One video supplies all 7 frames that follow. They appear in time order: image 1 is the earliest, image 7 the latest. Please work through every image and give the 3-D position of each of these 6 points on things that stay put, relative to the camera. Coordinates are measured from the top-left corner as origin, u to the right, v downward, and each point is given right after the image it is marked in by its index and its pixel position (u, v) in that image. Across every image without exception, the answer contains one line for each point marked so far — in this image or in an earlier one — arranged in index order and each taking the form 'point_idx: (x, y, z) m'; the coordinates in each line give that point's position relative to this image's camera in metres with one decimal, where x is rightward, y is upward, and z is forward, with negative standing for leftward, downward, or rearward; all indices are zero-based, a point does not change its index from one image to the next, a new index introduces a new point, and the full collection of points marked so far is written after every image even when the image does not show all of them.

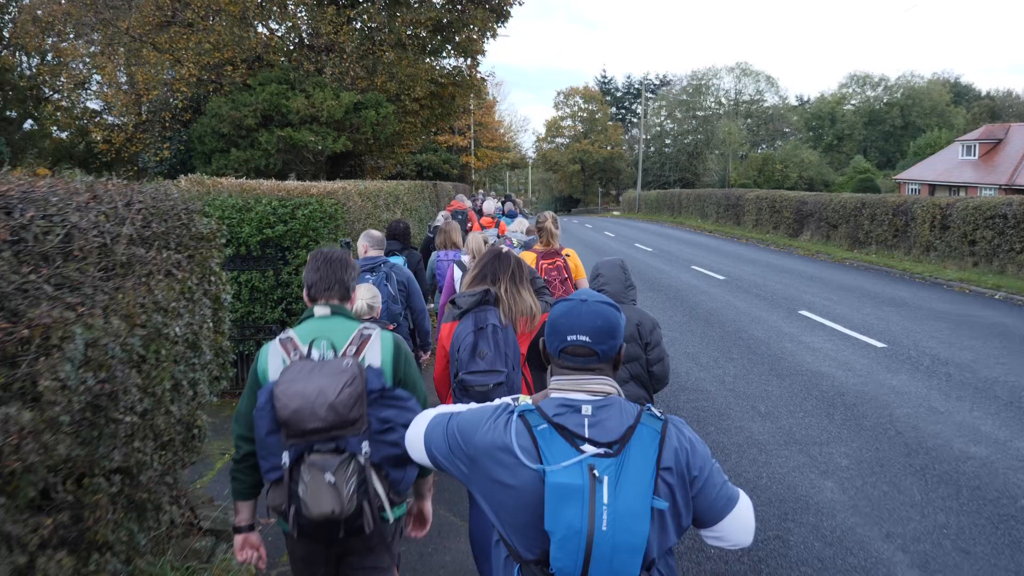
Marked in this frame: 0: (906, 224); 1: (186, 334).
0: (+9.8, +1.6, +19.7) m
1: (-1.4, -0.2, +3.4) m
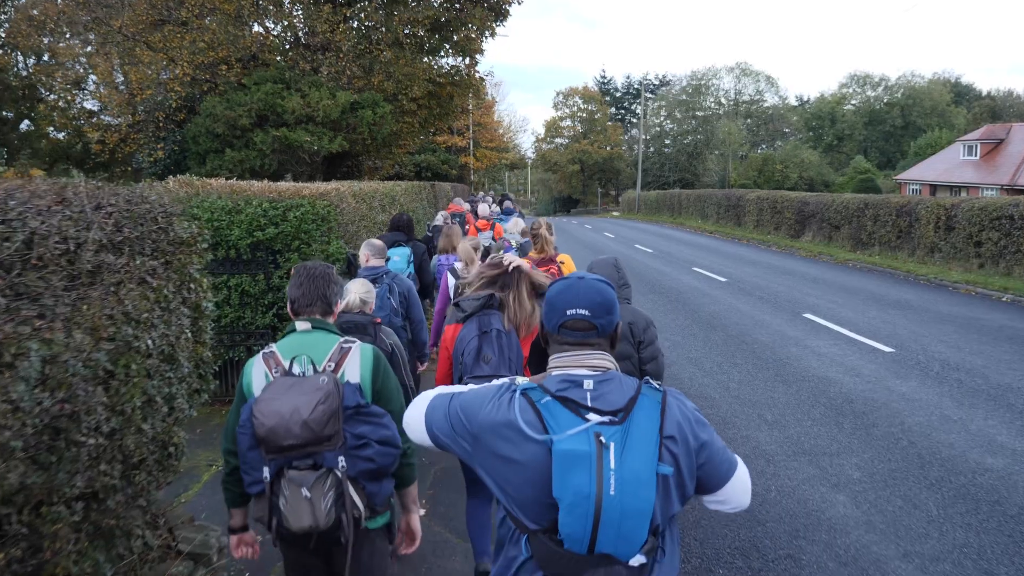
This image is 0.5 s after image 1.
0: (+9.8, +1.6, +19.5) m
1: (-1.4, -0.2, +3.2) m
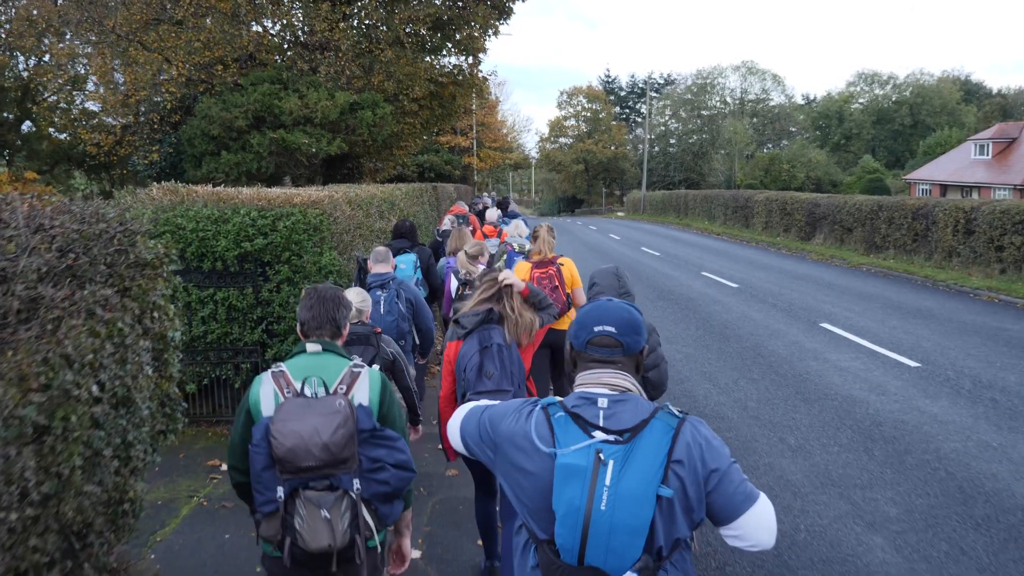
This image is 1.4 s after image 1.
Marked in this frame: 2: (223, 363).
0: (+9.9, +1.5, +19.0) m
1: (-1.4, -0.3, +2.8) m
2: (-2.4, -0.6, +6.5) m
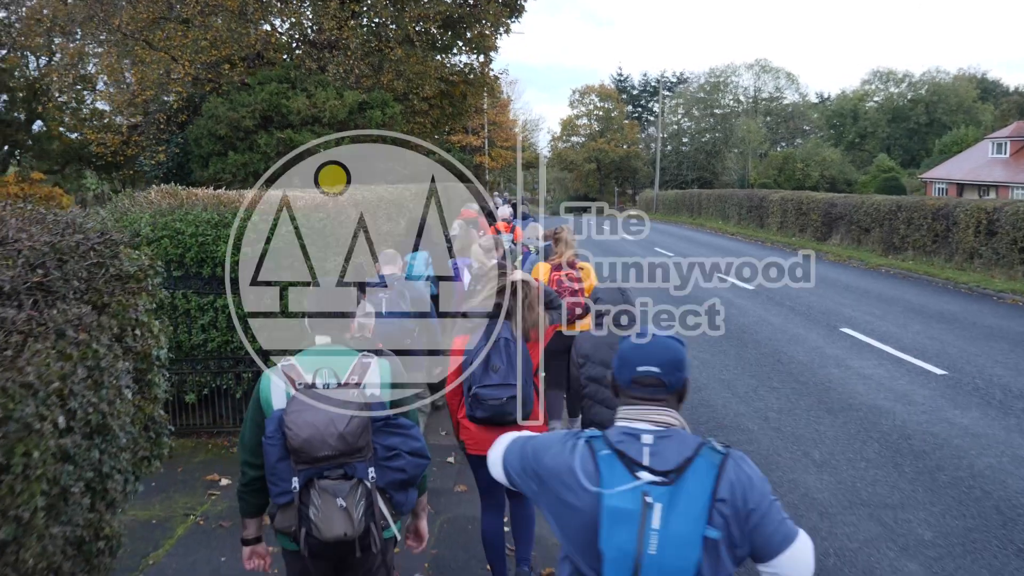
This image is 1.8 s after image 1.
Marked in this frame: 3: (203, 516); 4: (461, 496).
0: (+10.2, +1.4, +18.6) m
1: (-1.4, -0.4, +2.6) m
2: (-2.3, -0.7, +6.3) m
3: (-1.9, -1.4, +5.0) m
4: (-0.4, -1.5, +5.8) m
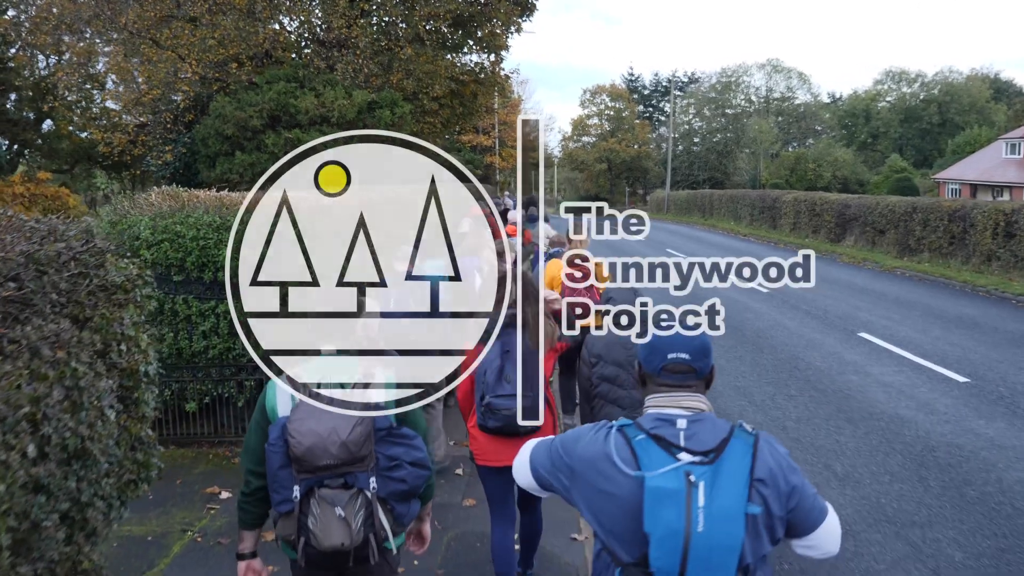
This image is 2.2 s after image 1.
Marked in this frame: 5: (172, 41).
0: (+10.4, +1.3, +18.2) m
1: (-1.3, -0.4, +2.4) m
2: (-2.2, -0.7, +6.1) m
3: (-1.9, -1.5, +4.8) m
4: (-0.3, -1.6, +5.6) m
5: (-7.0, +5.1, +16.2) m
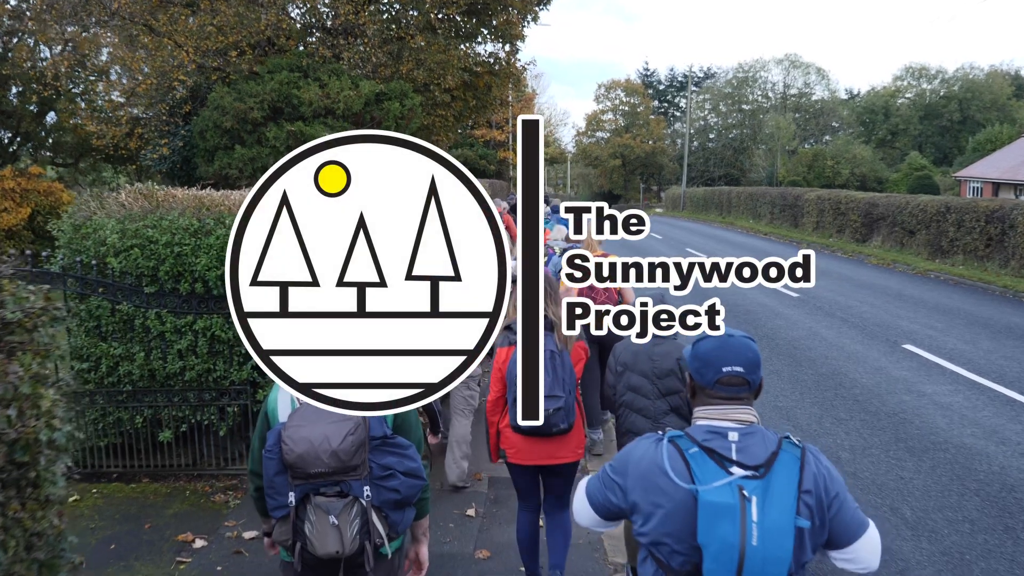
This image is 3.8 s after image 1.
0: (+10.7, +1.2, +17.3) m
1: (-1.2, -0.6, +1.6) m
2: (-2.1, -0.8, +5.3) m
3: (-1.8, -1.6, +4.0) m
4: (-0.2, -1.7, +4.8) m
5: (-6.6, +5.1, +15.5) m
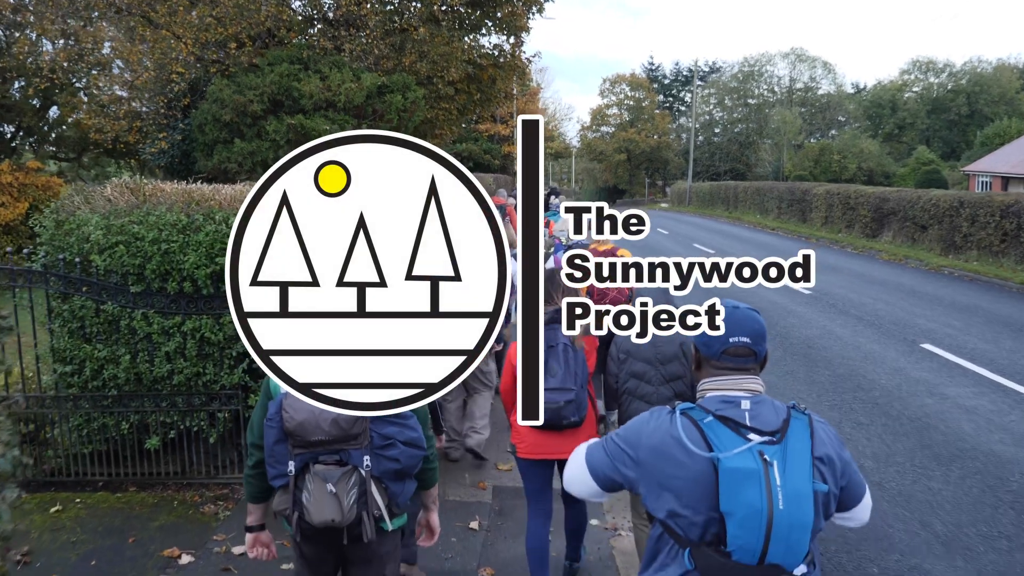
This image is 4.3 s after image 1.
0: (+10.8, +1.3, +16.9) m
1: (-1.2, -0.6, +1.3) m
2: (-2.0, -0.8, +5.1) m
3: (-1.7, -1.6, +3.8) m
4: (-0.1, -1.7, +4.5) m
5: (-6.5, +5.1, +15.2) m
